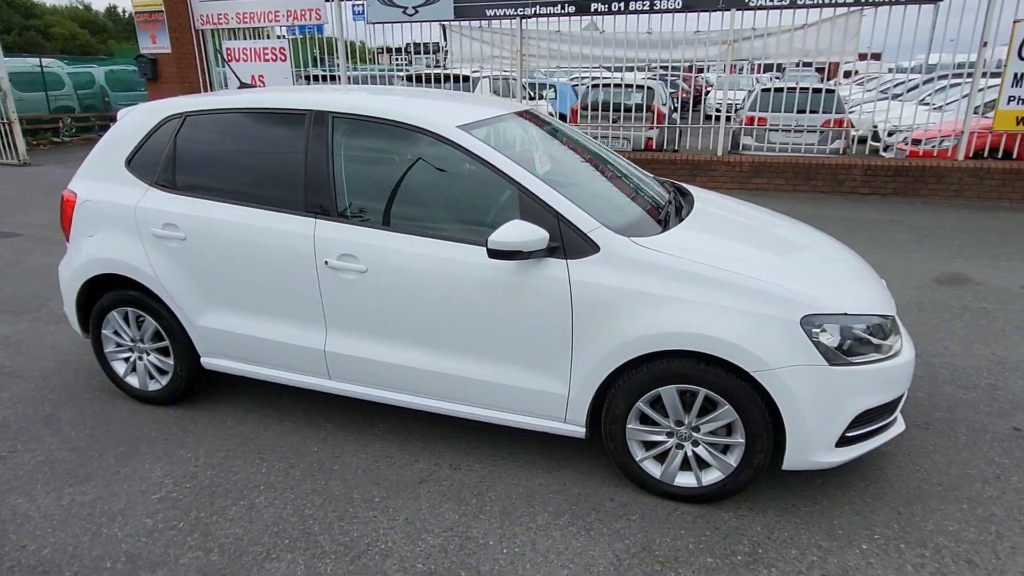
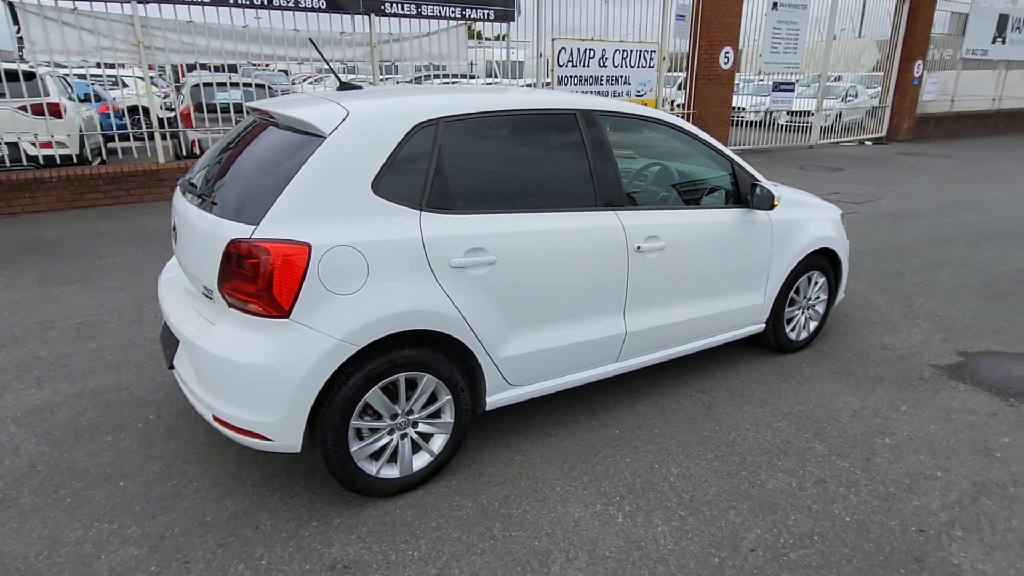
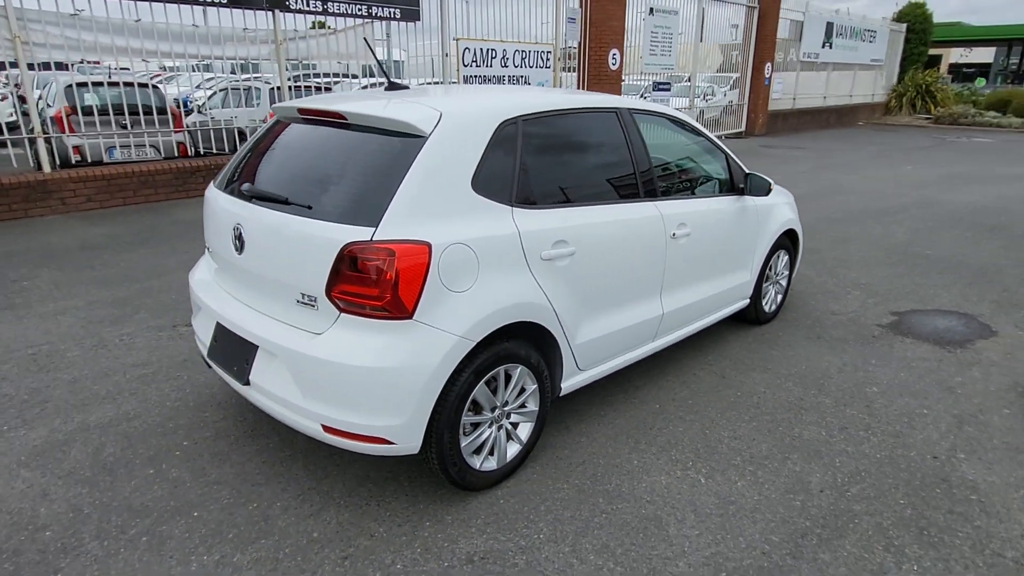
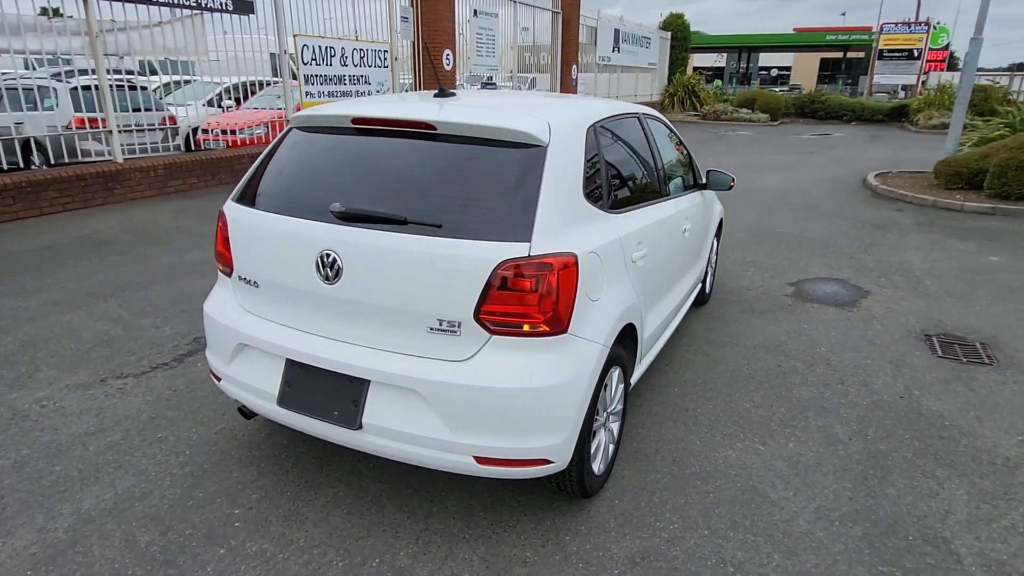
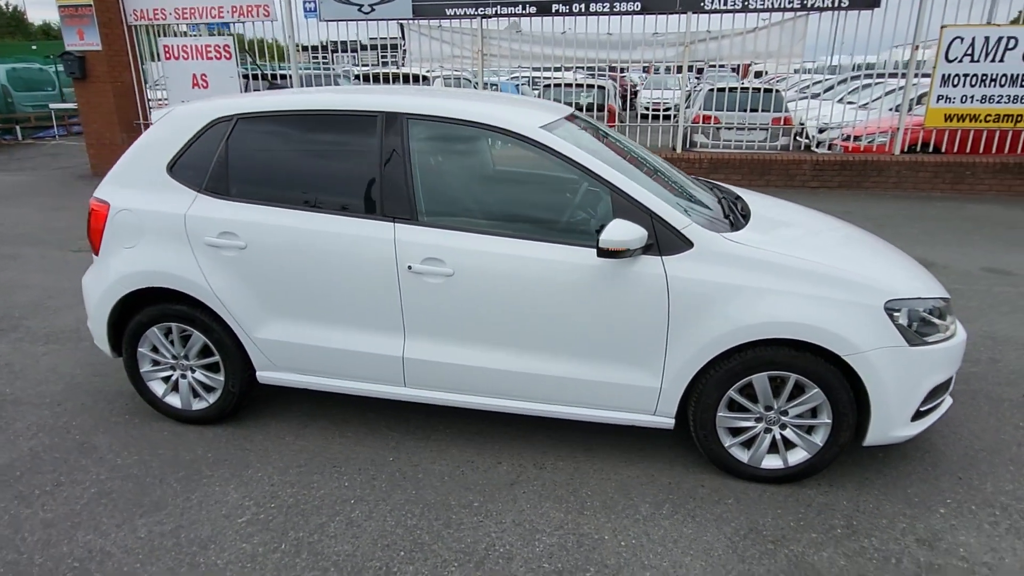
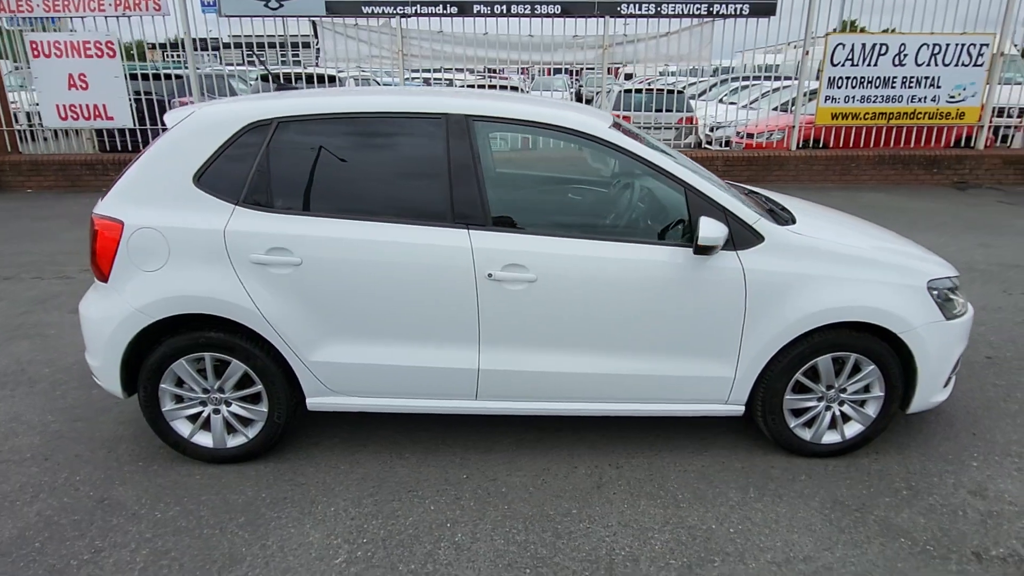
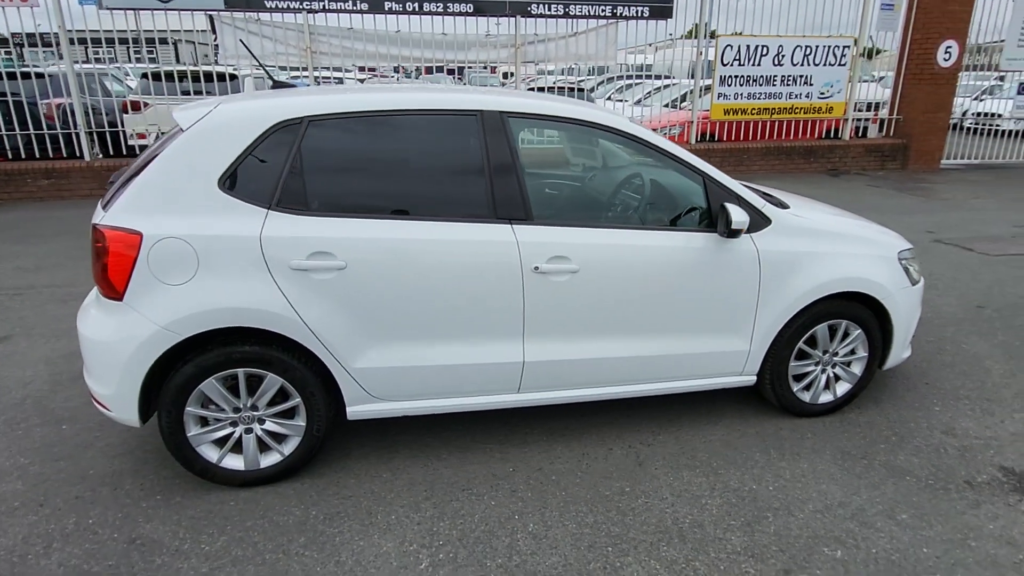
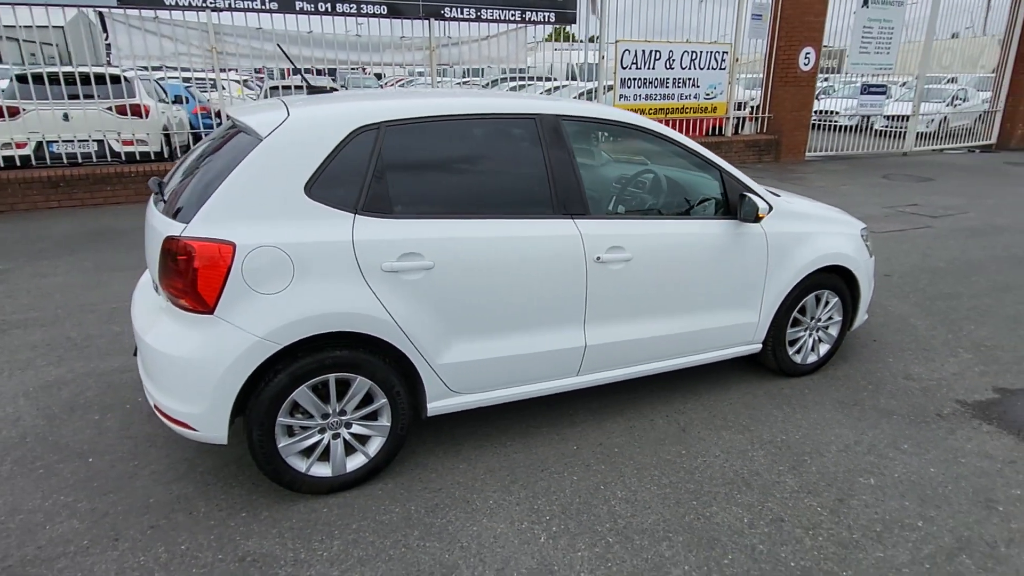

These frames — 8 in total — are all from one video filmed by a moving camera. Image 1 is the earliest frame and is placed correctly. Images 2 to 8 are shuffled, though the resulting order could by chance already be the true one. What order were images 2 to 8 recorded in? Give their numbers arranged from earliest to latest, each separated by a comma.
5, 6, 7, 8, 2, 3, 4
